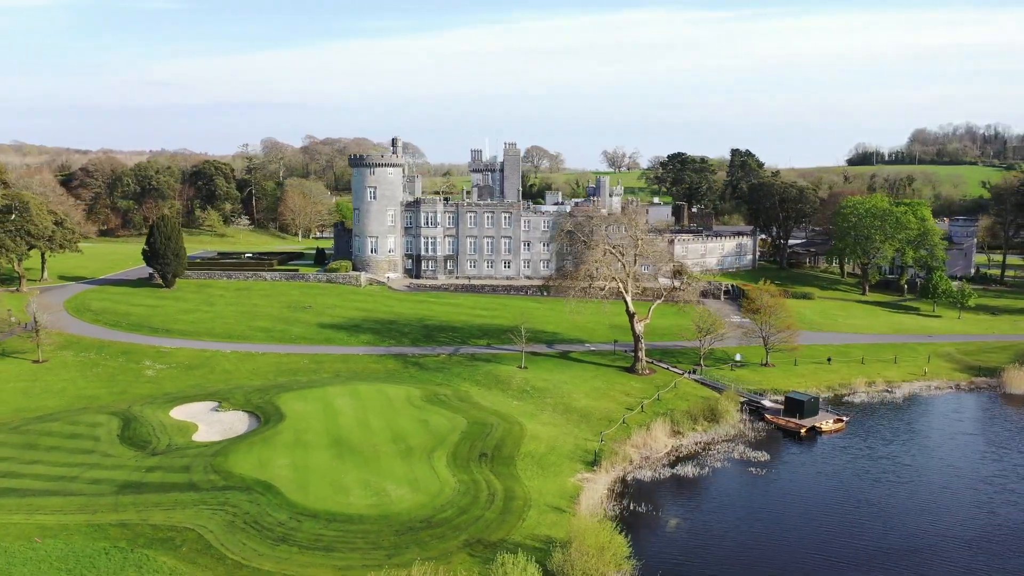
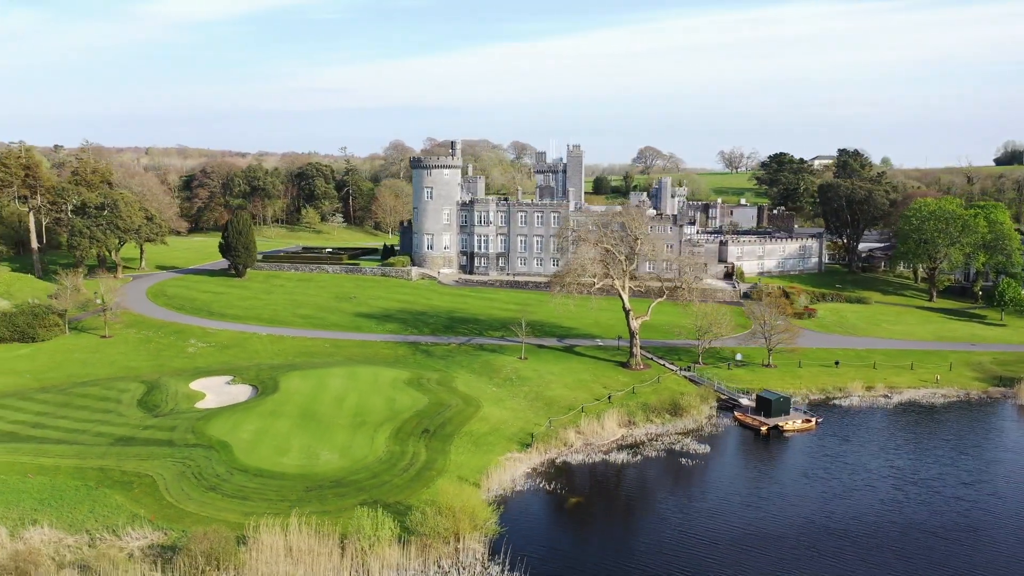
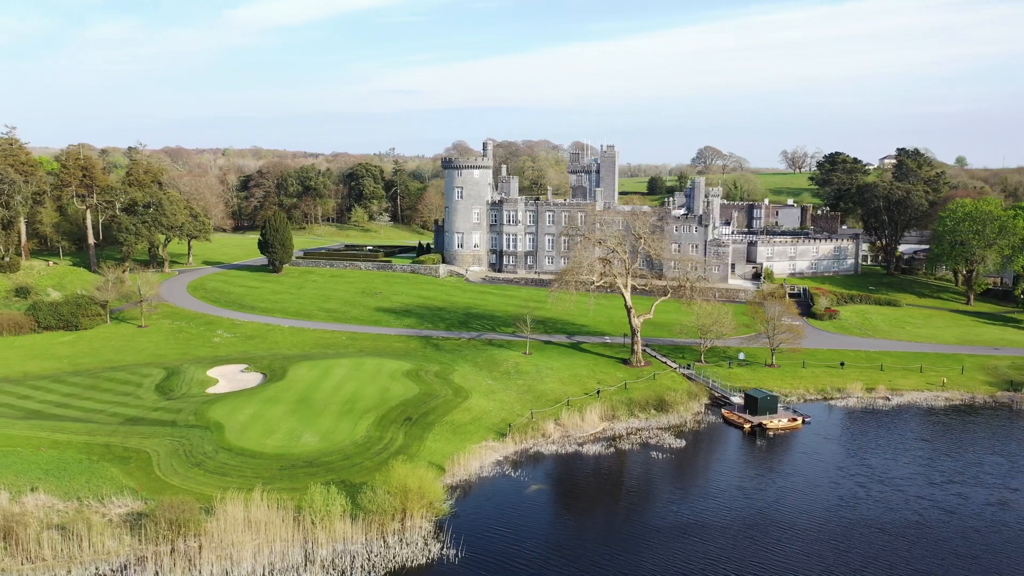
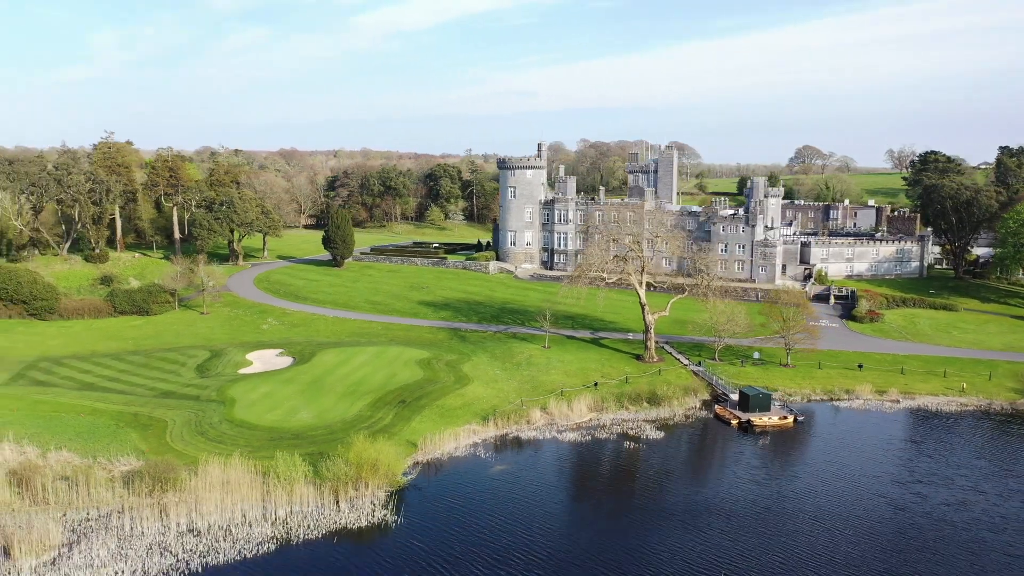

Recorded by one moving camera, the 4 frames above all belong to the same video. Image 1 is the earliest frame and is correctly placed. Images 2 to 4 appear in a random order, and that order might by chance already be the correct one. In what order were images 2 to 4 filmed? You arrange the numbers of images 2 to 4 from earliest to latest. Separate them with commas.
2, 3, 4
